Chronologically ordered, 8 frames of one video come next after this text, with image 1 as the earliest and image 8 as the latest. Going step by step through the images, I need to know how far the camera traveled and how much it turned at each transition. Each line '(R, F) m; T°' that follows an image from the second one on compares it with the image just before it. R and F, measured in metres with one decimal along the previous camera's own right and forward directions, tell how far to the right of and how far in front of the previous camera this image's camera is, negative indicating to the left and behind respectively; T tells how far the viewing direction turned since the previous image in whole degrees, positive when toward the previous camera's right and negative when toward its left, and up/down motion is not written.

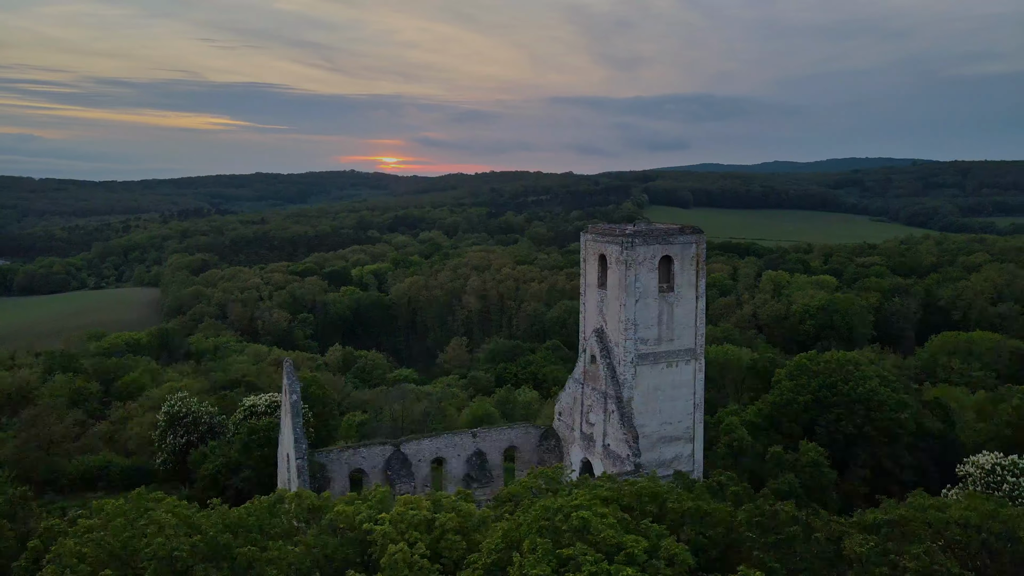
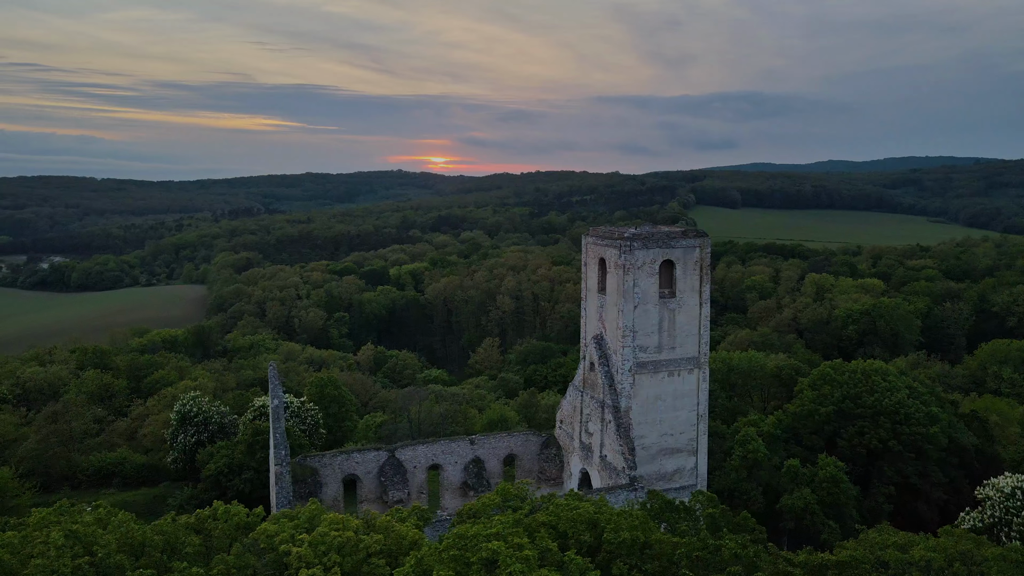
(+1.0, +0.5) m; -4°
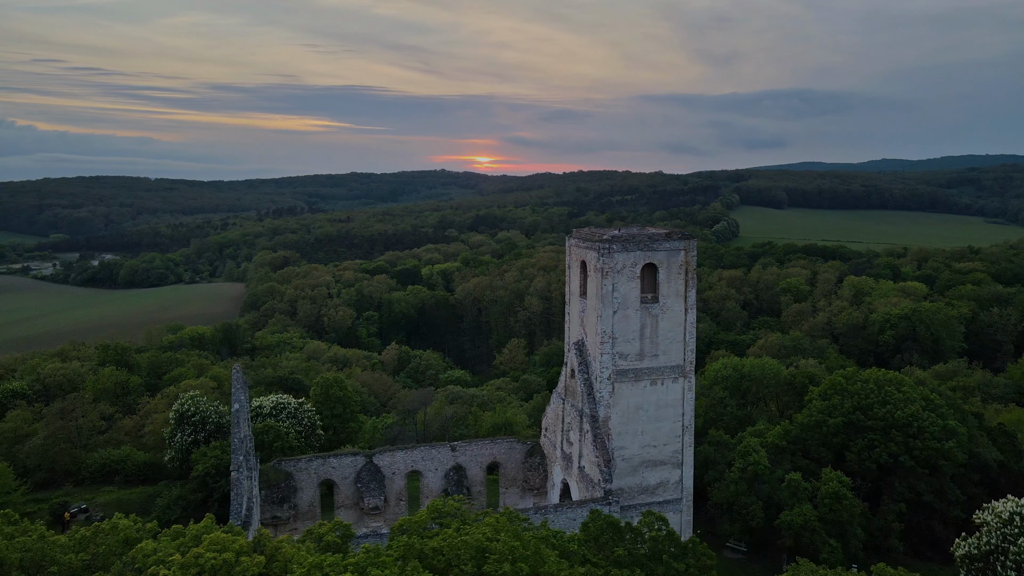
(+1.3, +0.5) m; -3°
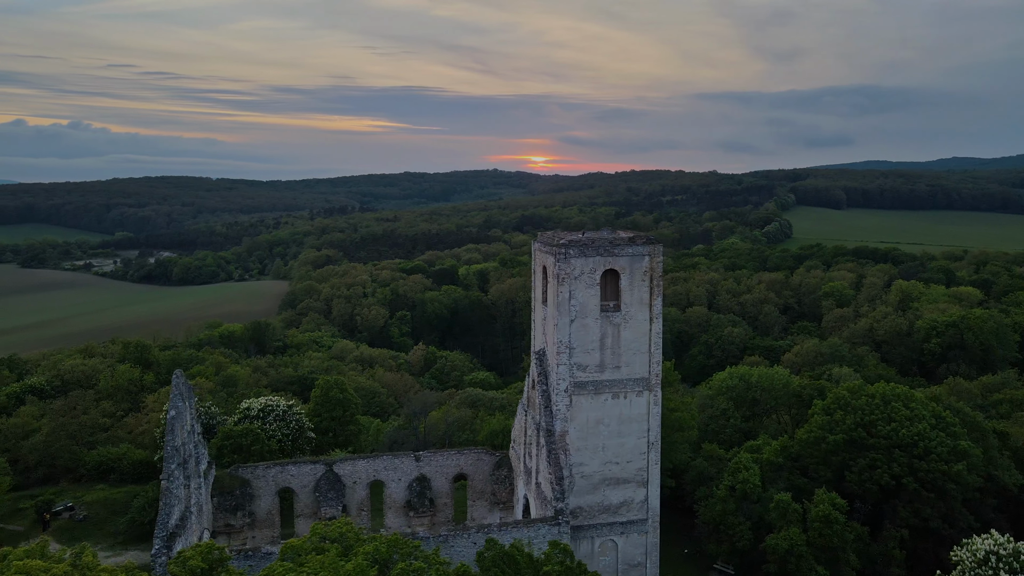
(+1.8, +0.7) m; -4°
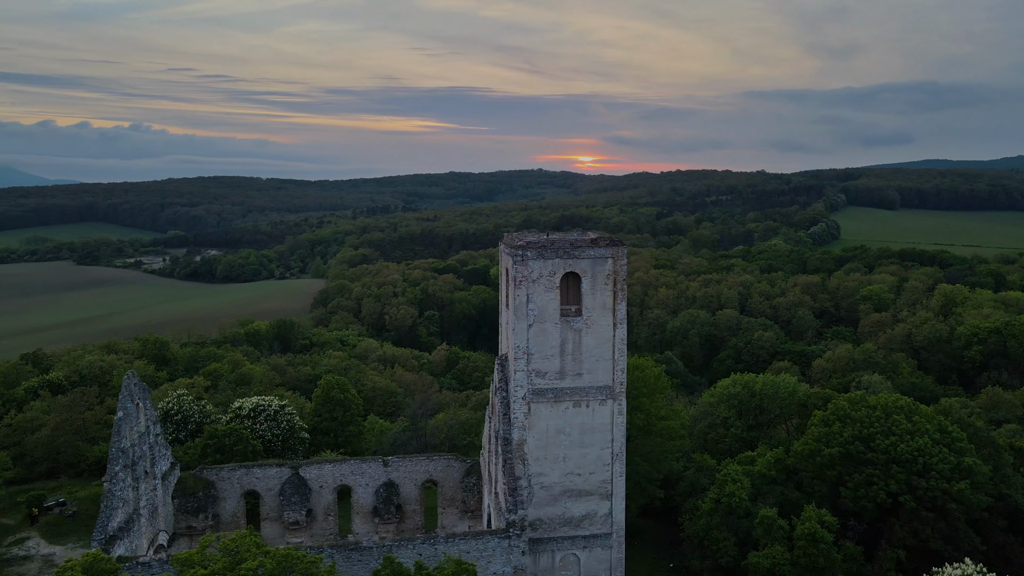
(+1.5, +0.5) m; -4°
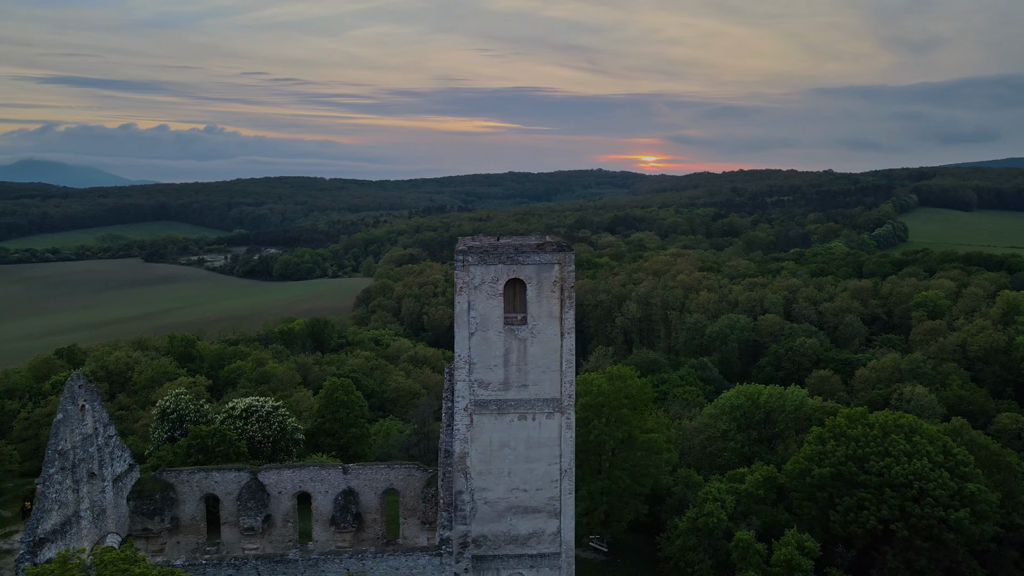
(+1.9, +0.6) m; -5°
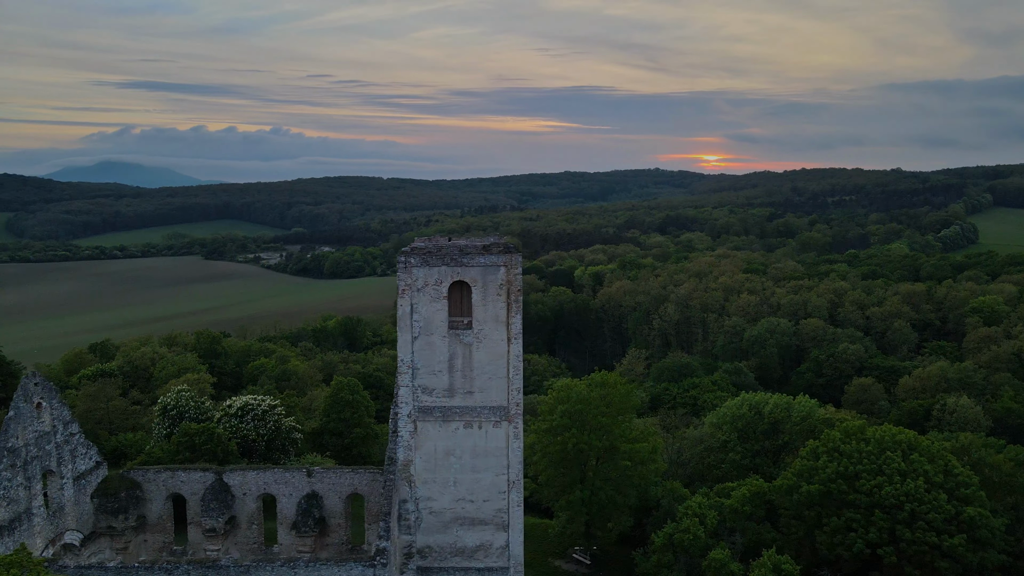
(+1.8, +0.6) m; -4°
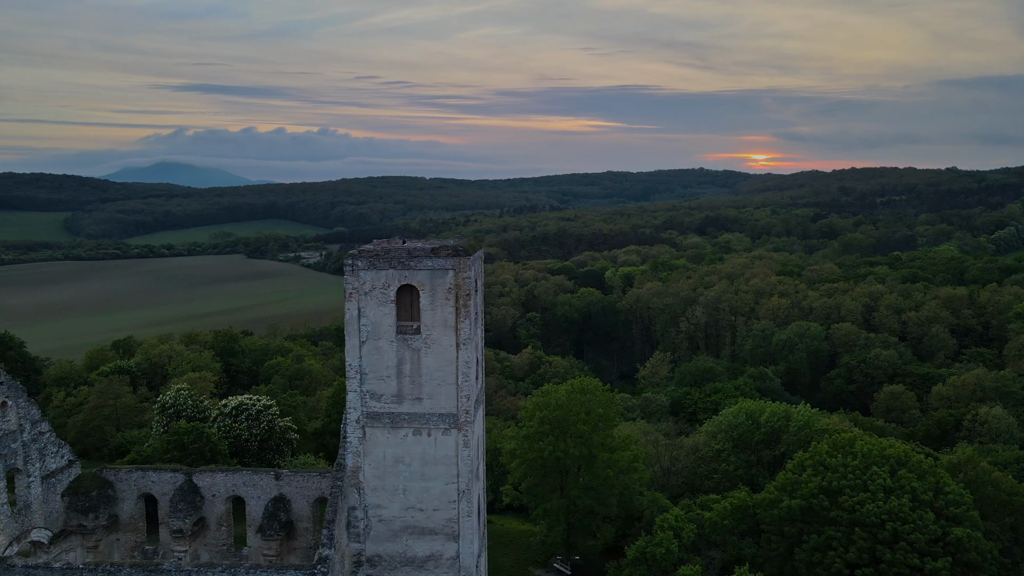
(+1.4, +0.4) m; -3°
